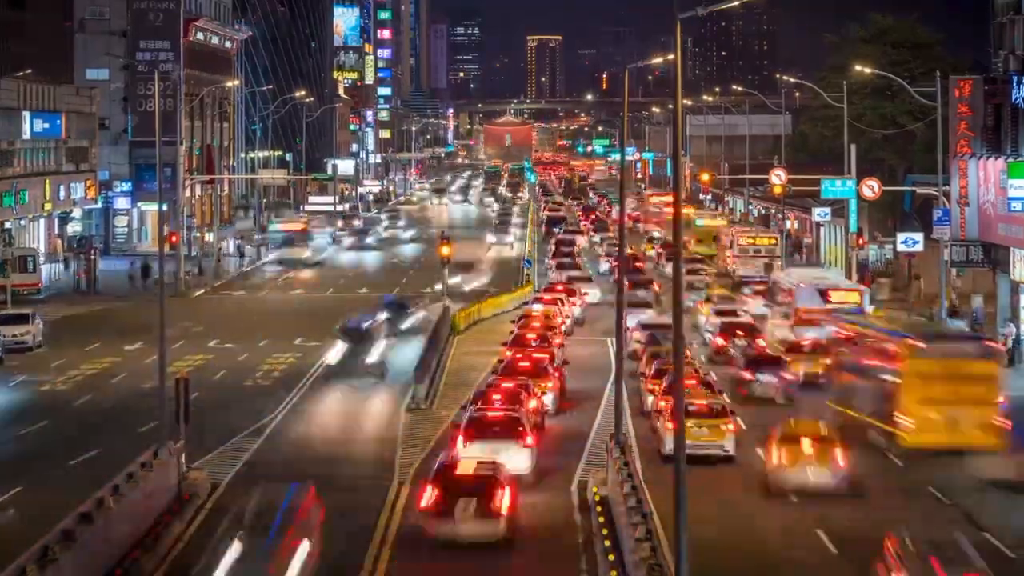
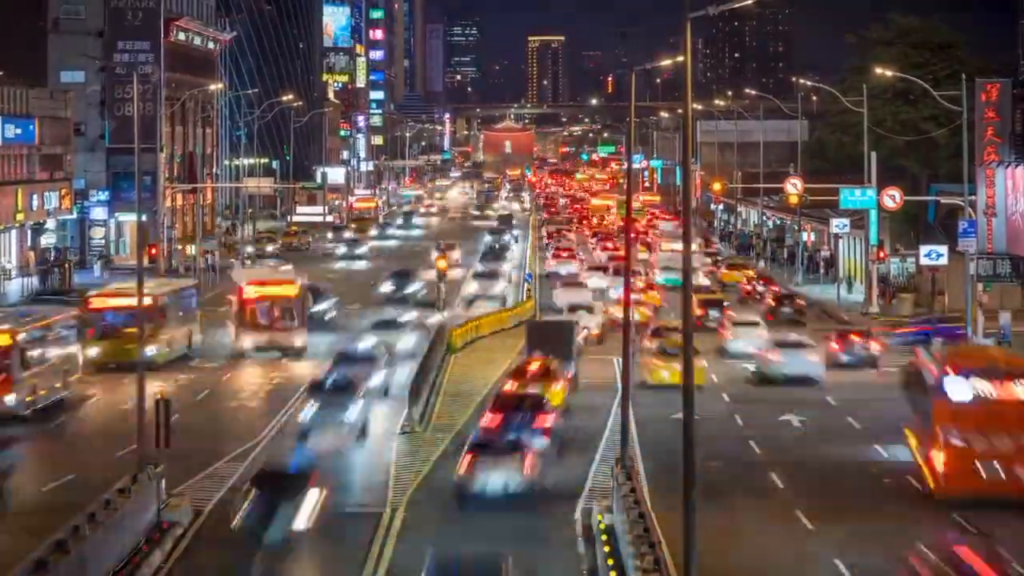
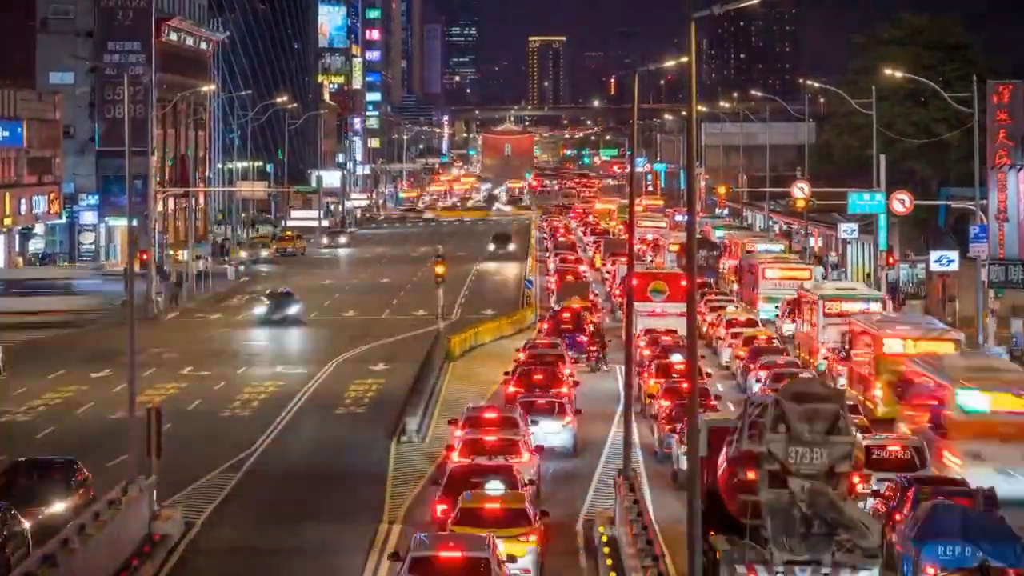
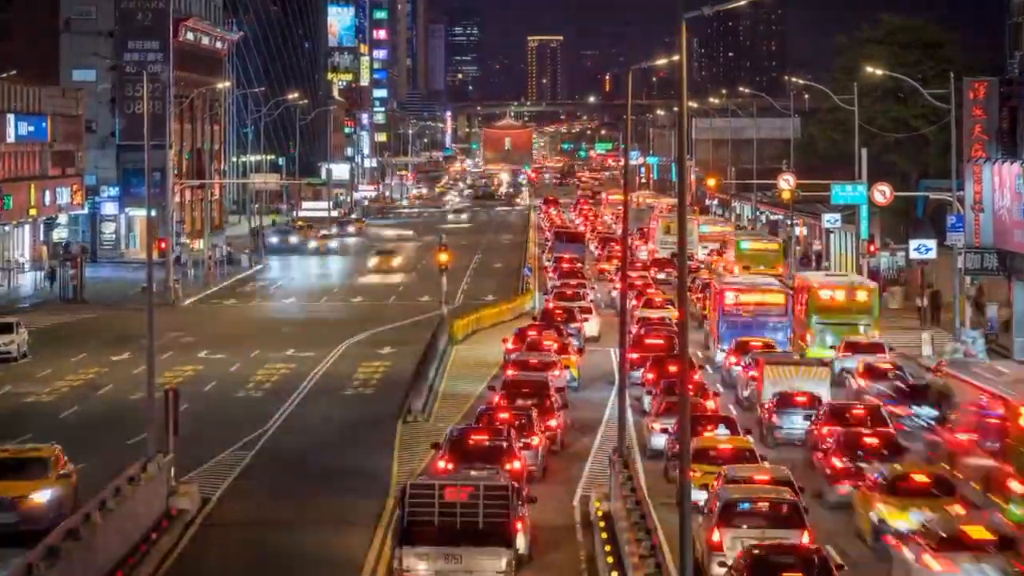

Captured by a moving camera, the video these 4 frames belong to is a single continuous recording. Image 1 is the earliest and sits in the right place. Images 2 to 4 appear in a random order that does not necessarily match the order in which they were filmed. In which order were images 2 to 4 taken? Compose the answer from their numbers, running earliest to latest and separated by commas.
4, 2, 3
